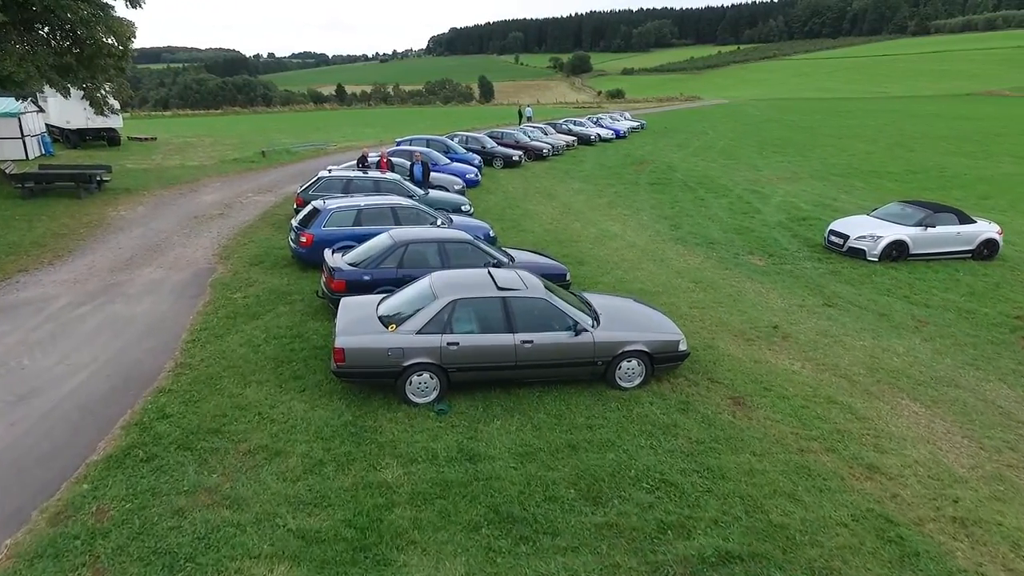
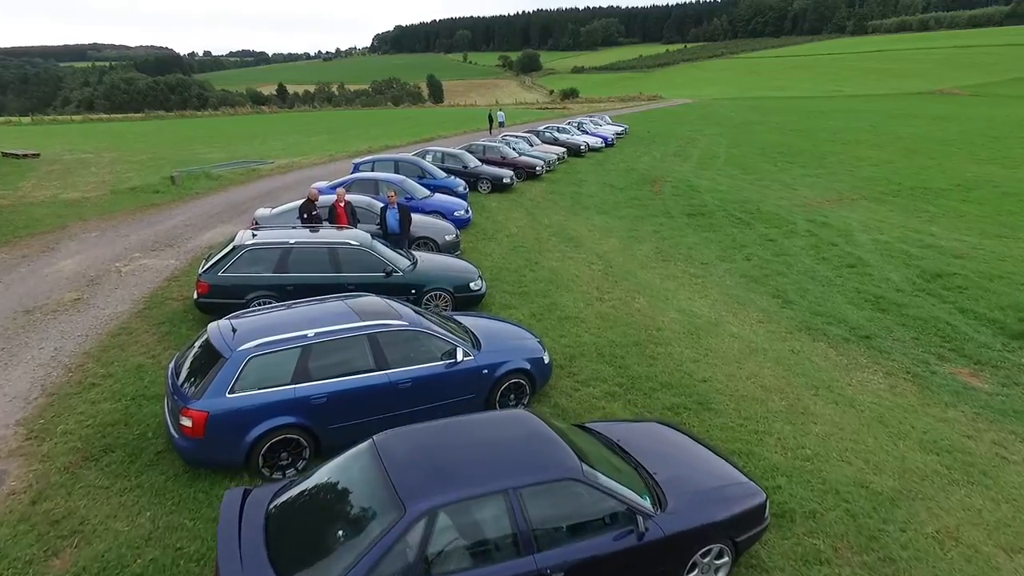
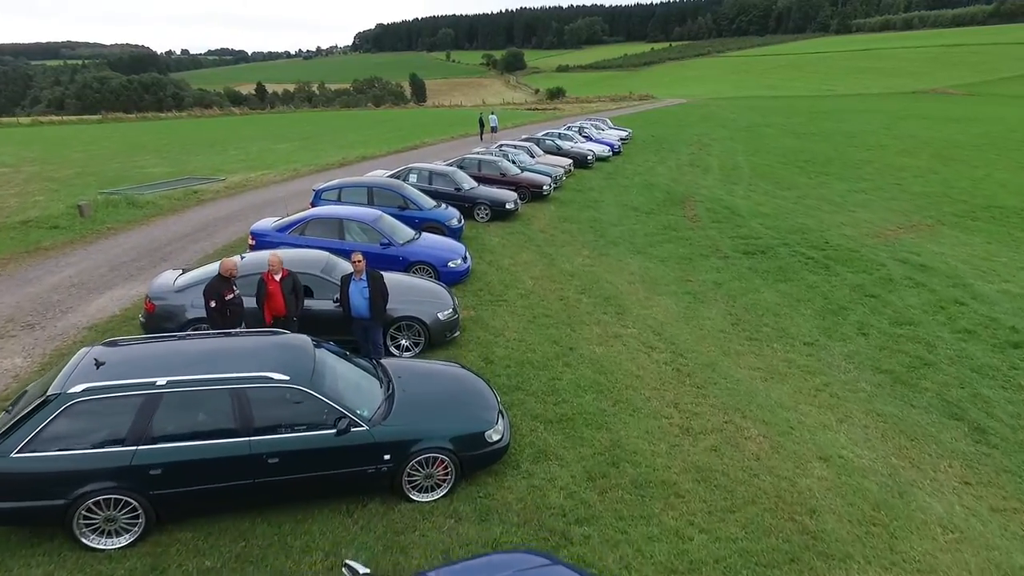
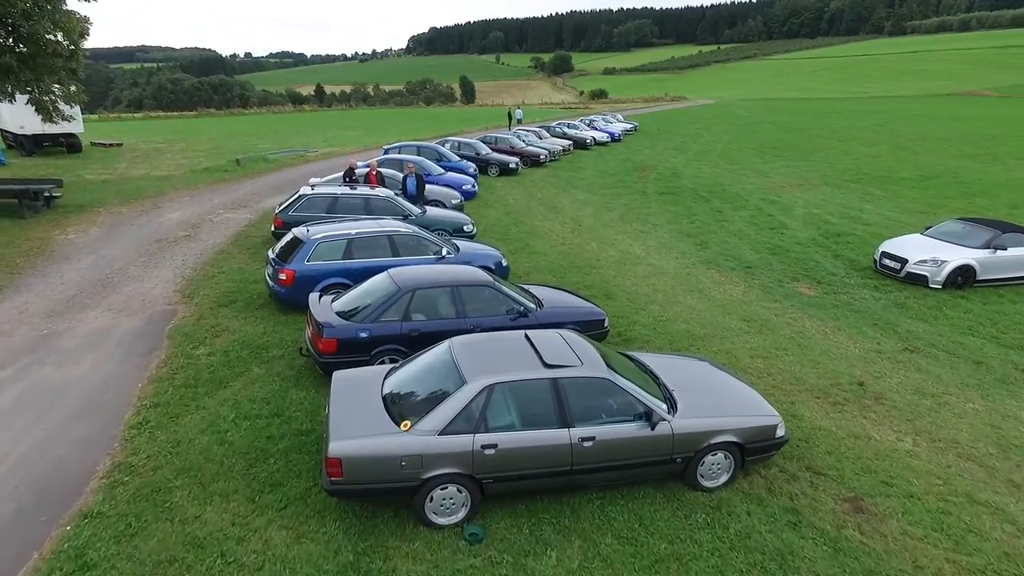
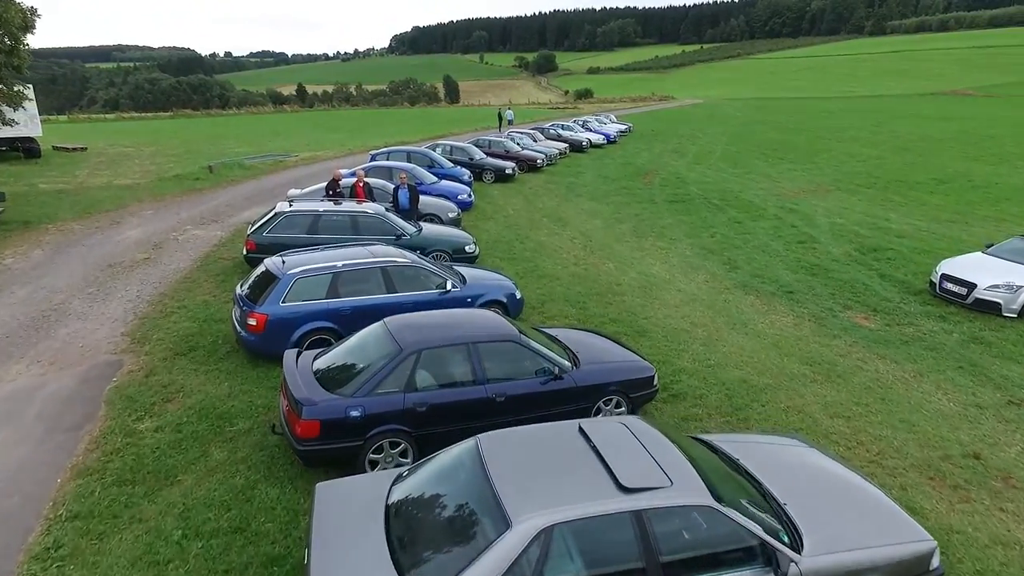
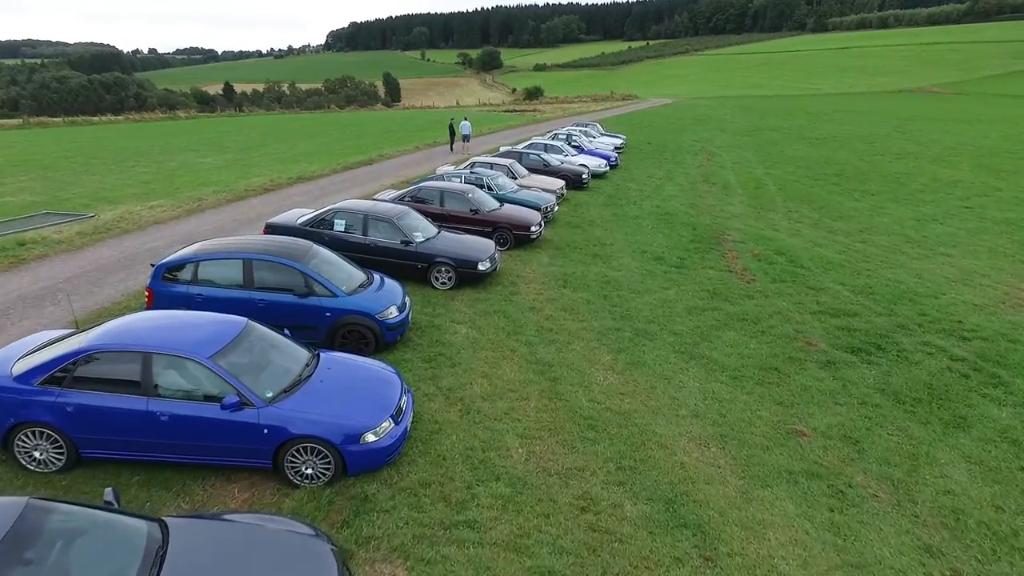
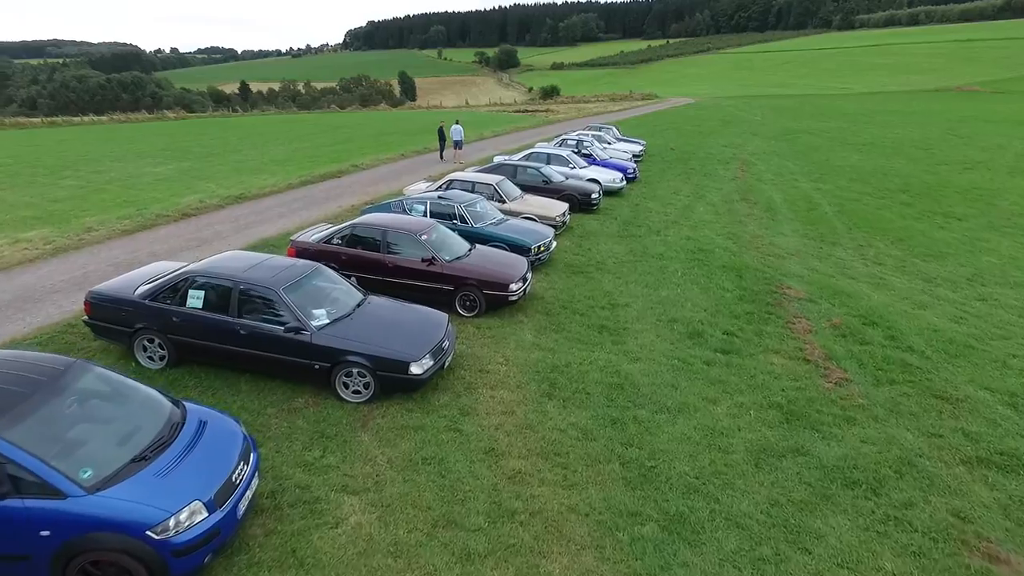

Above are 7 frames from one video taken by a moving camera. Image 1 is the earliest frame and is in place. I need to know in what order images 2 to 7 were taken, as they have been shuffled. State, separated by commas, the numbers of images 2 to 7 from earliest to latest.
4, 5, 2, 3, 6, 7
